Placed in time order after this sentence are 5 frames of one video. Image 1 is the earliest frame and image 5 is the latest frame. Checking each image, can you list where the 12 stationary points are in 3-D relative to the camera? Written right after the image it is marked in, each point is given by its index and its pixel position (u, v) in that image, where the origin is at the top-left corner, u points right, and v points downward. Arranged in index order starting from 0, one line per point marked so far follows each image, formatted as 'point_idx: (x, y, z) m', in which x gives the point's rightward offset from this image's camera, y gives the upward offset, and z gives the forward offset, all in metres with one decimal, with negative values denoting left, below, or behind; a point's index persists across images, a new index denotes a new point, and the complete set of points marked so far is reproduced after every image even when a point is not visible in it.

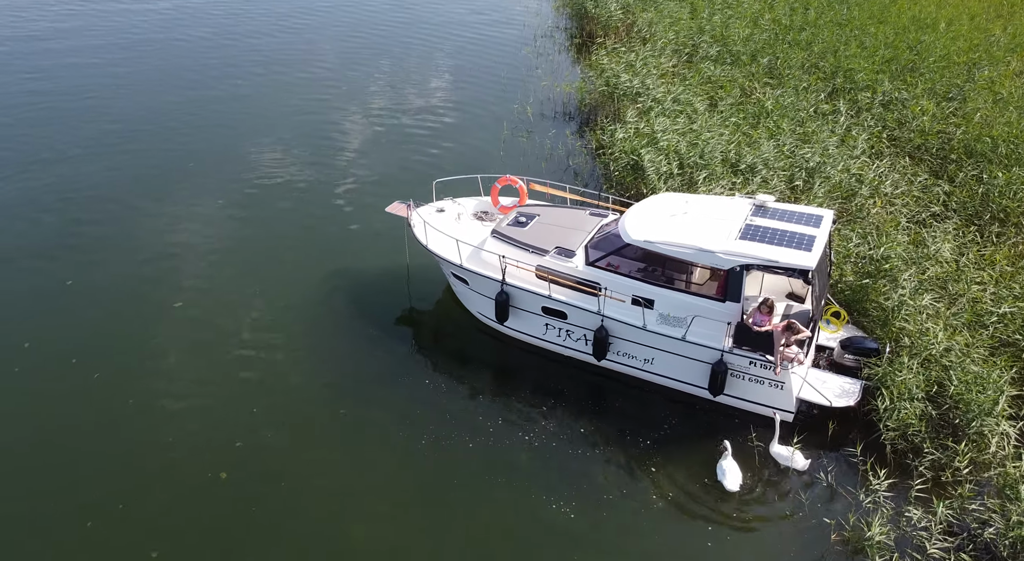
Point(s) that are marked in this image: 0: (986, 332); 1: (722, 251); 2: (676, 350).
0: (+8.5, -1.0, +14.5) m
1: (+3.6, +0.5, +13.5) m
2: (+2.9, -1.2, +14.3) m
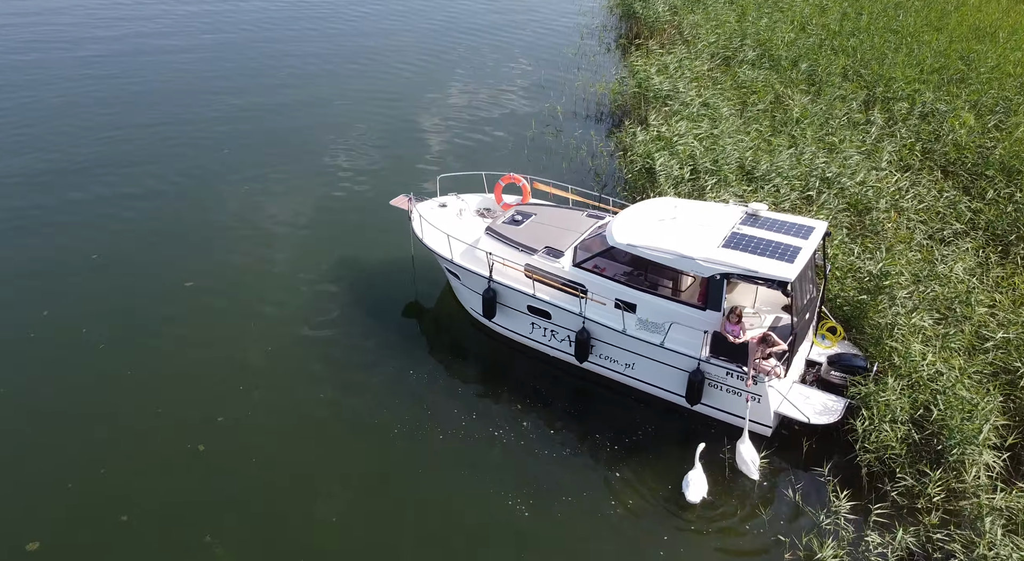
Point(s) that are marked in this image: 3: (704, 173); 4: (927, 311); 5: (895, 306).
0: (+8.1, -1.3, +13.8) m
1: (+3.2, +0.4, +13.4) m
2: (+2.5, -1.3, +14.1) m
3: (+4.5, +2.5, +18.8) m
4: (+7.6, -0.6, +14.8) m
5: (+7.0, -0.4, +14.6) m
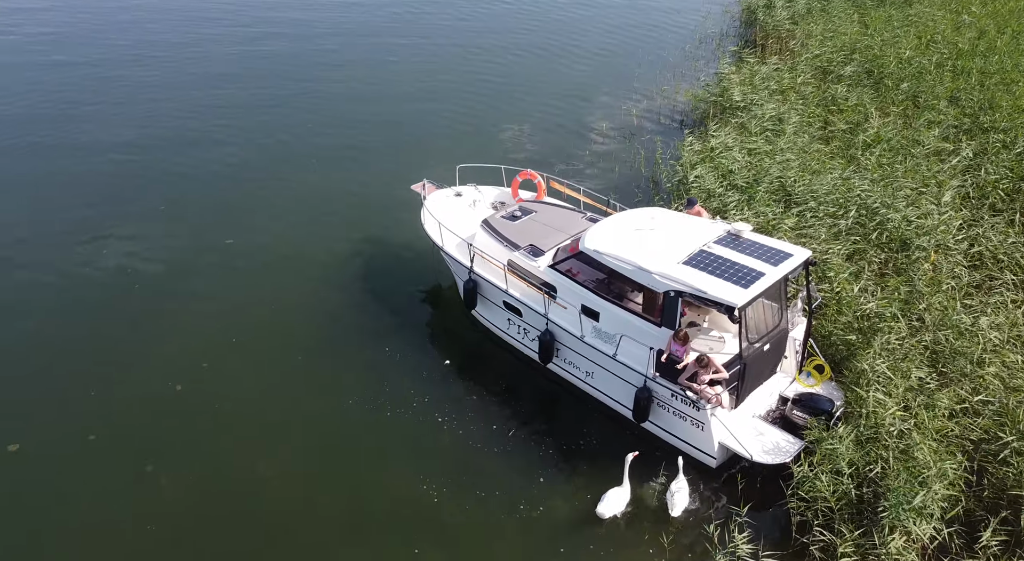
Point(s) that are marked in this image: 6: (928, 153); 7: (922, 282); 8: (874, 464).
0: (+7.0, -2.2, +12.4) m
1: (+2.4, +0.1, +12.9) m
2: (+1.7, -1.5, +13.8) m
3: (+5.0, +2.1, +17.9) m
4: (+6.9, -1.4, +13.4) m
5: (+6.2, -1.2, +13.4) m
6: (+10.1, +3.1, +19.4) m
7: (+7.6, 0.0, +14.9) m
8: (+5.4, -2.7, +11.9) m
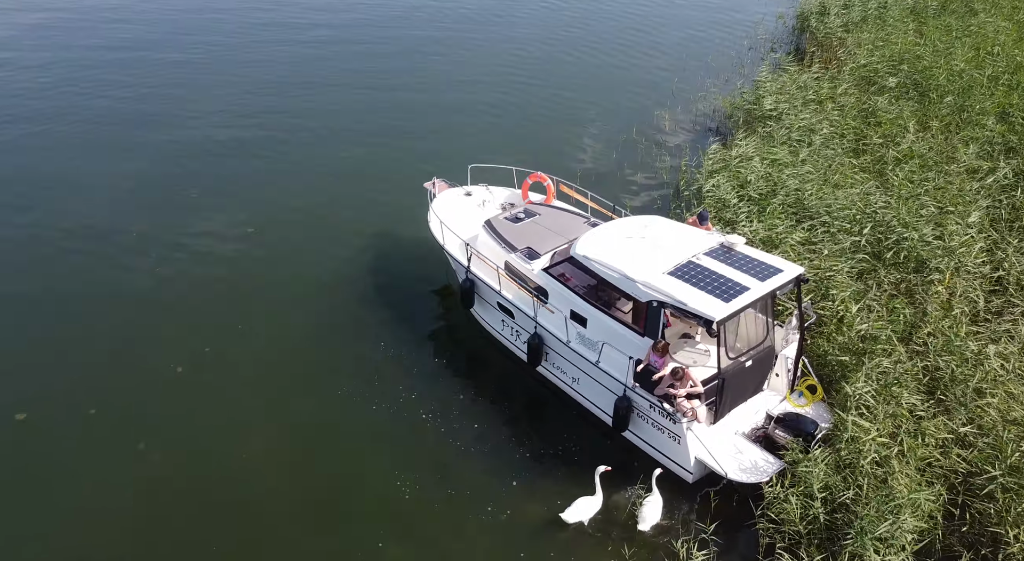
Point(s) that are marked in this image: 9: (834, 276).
0: (+6.5, -2.6, +11.9) m
1: (+2.1, 0.0, +12.8) m
2: (+1.4, -1.6, +13.7) m
3: (+5.3, +1.8, +17.5) m
4: (+6.5, -1.7, +12.9) m
5: (+5.9, -1.5, +12.9) m
6: (+10.5, +2.6, +18.6) m
7: (+7.5, -0.4, +14.3) m
8: (+4.8, -3.0, +11.5) m
9: (+6.0, 0.0, +14.8) m
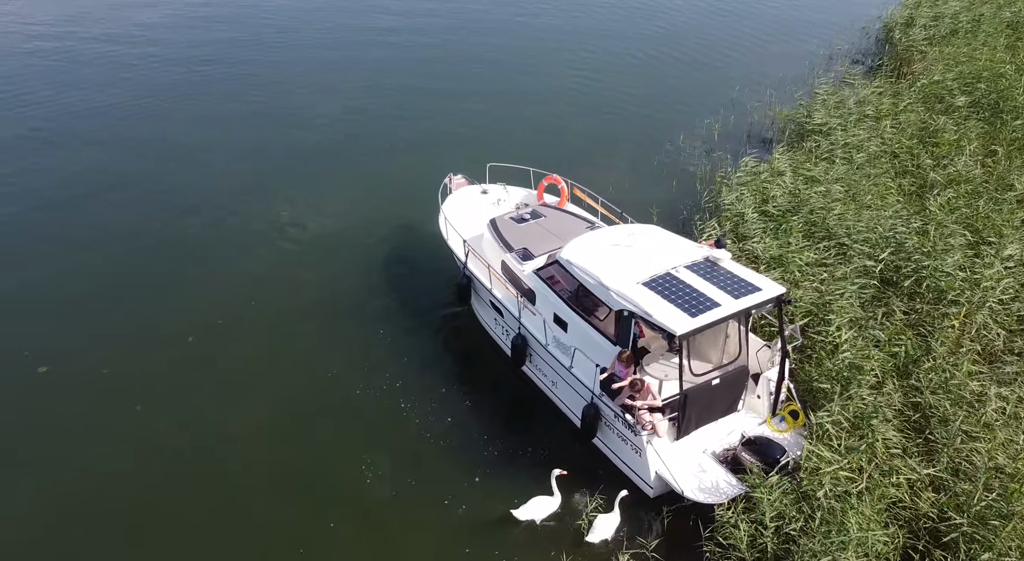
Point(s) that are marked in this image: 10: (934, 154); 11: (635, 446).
0: (+5.7, -3.0, +11.2) m
1: (+1.6, -0.2, +12.6) m
2: (+1.0, -1.7, +13.7) m
3: (+5.5, +1.4, +16.9) m
4: (+5.9, -2.2, +12.2) m
5: (+5.3, -1.9, +12.3) m
6: (+10.9, +1.8, +17.3) m
7: (+7.1, -1.0, +13.5) m
8: (+4.0, -3.3, +11.0) m
9: (+5.7, -0.4, +14.2) m
10: (+10.3, +3.2, +19.6) m
11: (+1.9, -2.6, +12.6) m
